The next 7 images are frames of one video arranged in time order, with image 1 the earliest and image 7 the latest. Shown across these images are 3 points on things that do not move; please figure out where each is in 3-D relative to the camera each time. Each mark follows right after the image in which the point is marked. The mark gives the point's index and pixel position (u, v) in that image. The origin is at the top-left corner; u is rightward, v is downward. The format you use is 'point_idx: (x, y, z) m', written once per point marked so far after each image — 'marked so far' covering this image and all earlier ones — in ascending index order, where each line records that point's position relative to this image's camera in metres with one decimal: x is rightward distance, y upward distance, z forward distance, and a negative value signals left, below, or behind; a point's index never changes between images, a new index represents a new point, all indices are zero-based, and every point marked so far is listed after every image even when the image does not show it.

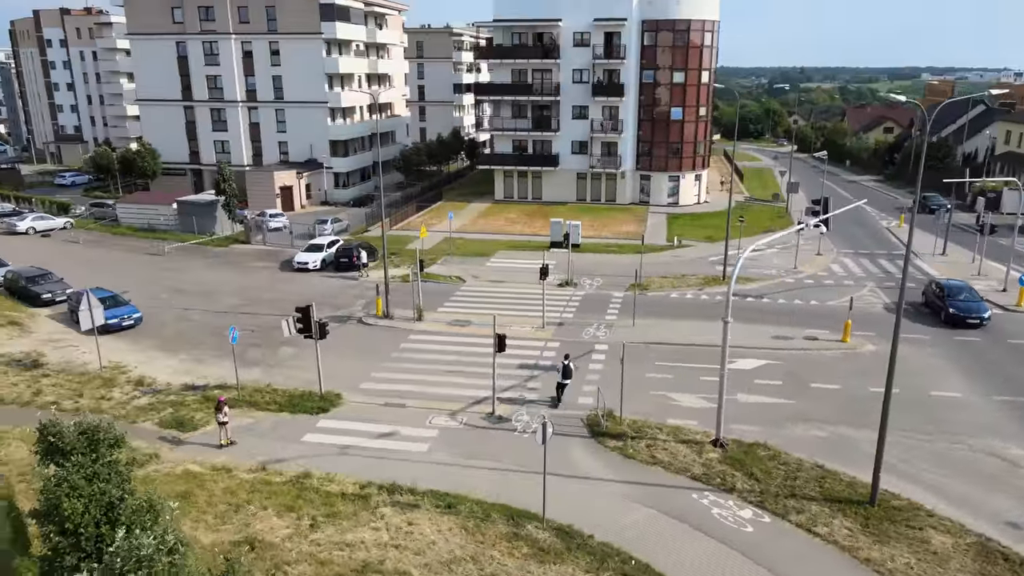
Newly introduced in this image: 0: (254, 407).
0: (-6.9, -3.2, +19.6) m
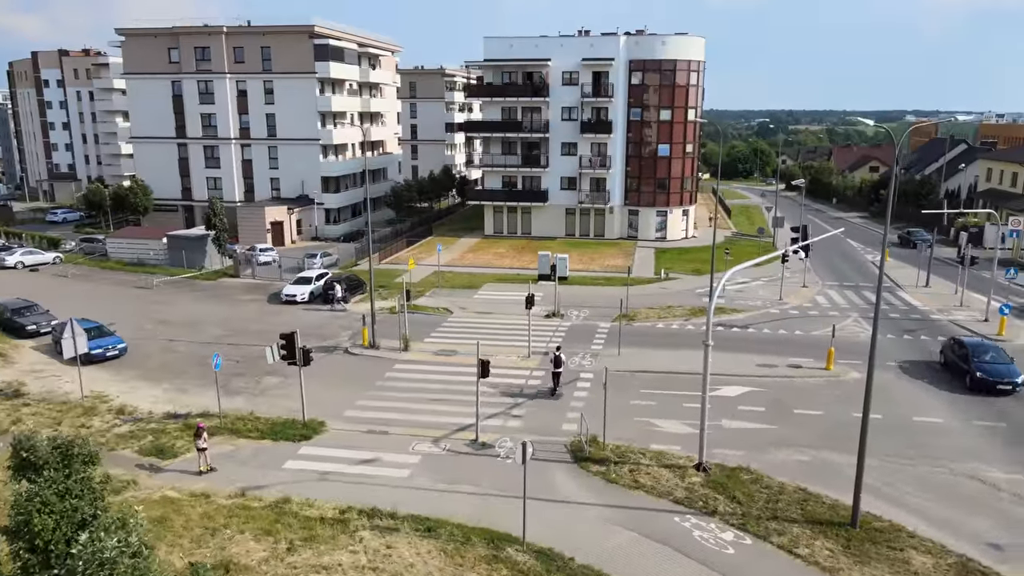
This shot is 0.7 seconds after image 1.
0: (-7.4, -3.9, +19.4) m
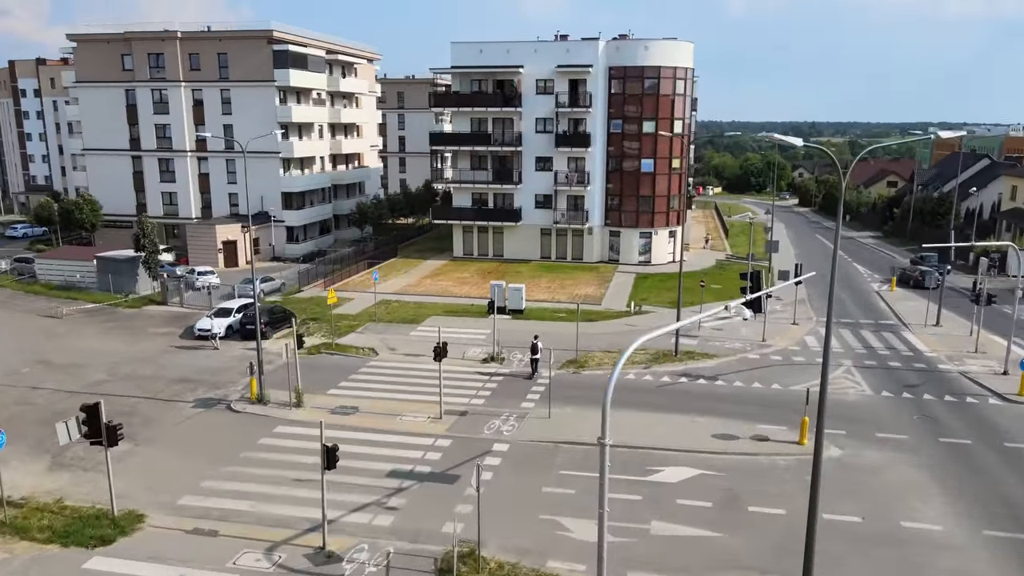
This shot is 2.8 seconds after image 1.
0: (-10.2, -5.1, +15.2) m
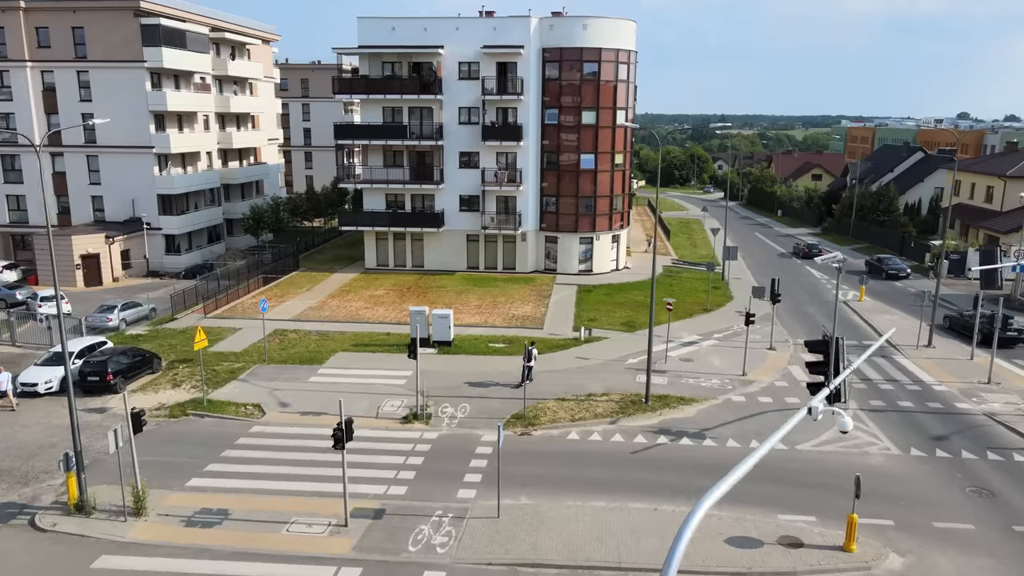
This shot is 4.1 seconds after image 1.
0: (-10.8, -6.5, +8.0) m
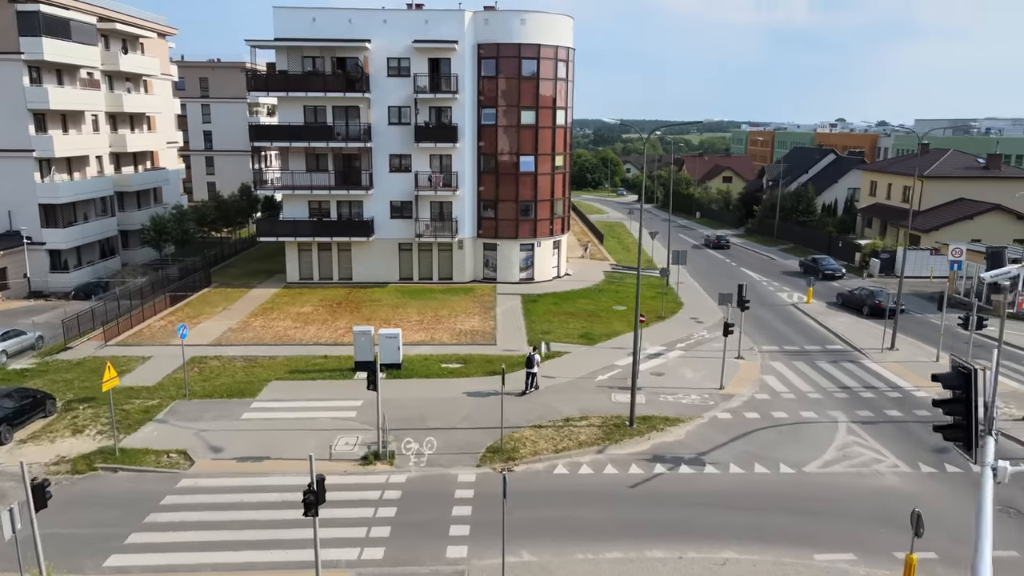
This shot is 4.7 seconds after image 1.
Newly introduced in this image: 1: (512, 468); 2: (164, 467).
0: (-9.6, -7.1, +4.3) m
1: (0.0, -4.4, +17.9) m
2: (-8.6, -4.4, +18.0) m
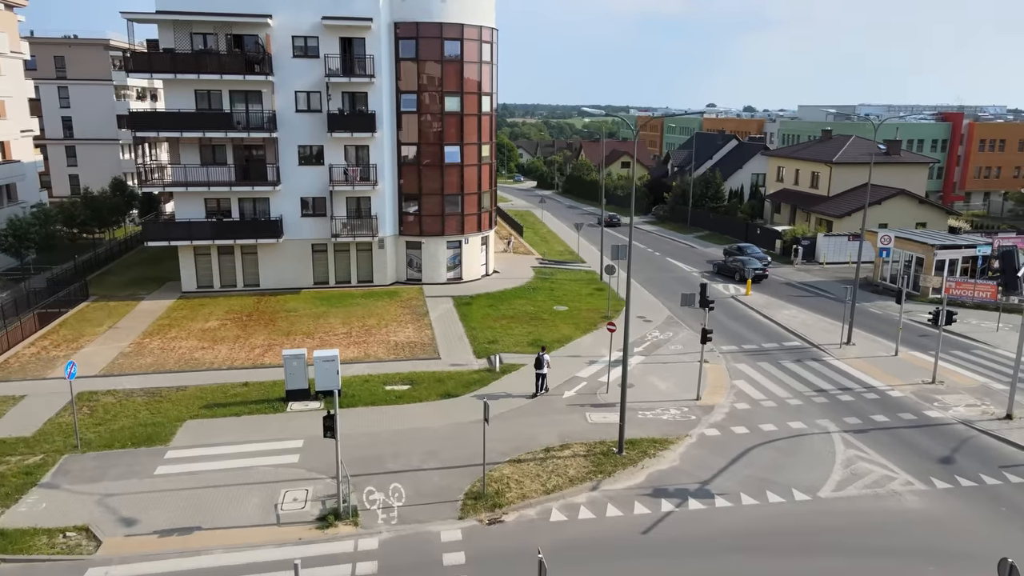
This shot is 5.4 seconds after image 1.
0: (-7.5, -8.1, +0.5) m
1: (-0.2, -4.8, +15.3) m
2: (-8.7, -5.1, +14.2) m
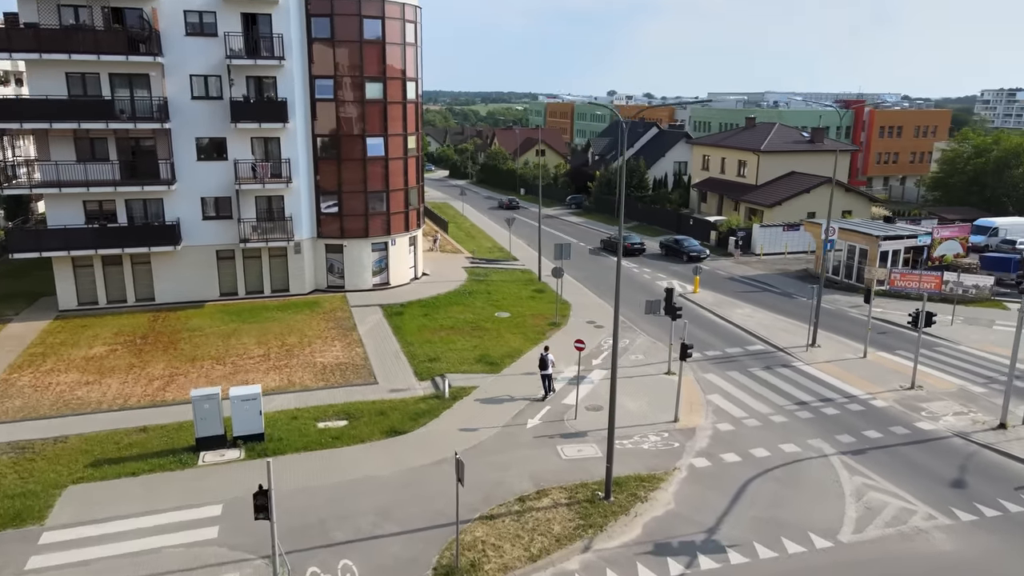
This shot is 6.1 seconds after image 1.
0: (-5.8, -9.1, -3.1) m
1: (-0.5, -5.3, +12.5) m
2: (-8.8, -5.9, +10.3) m
